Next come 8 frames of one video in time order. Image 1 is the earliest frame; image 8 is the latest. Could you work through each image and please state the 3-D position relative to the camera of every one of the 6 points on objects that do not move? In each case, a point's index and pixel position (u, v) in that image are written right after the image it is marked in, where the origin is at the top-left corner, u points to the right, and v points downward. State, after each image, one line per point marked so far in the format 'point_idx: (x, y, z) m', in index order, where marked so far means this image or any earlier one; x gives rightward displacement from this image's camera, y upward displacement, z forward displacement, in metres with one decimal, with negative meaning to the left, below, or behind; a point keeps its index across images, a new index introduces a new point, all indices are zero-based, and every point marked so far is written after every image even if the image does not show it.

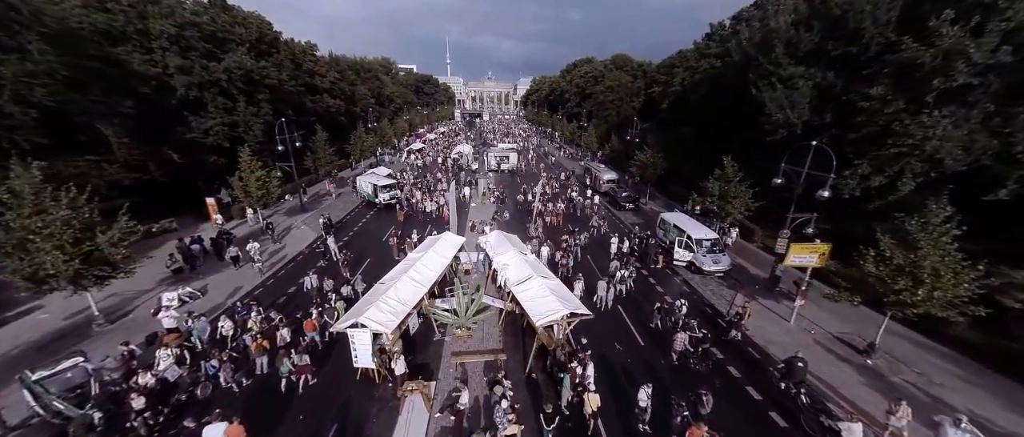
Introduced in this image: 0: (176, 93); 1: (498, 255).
0: (-19.9, +7.4, +18.8) m
1: (-0.7, -1.6, +14.4) m
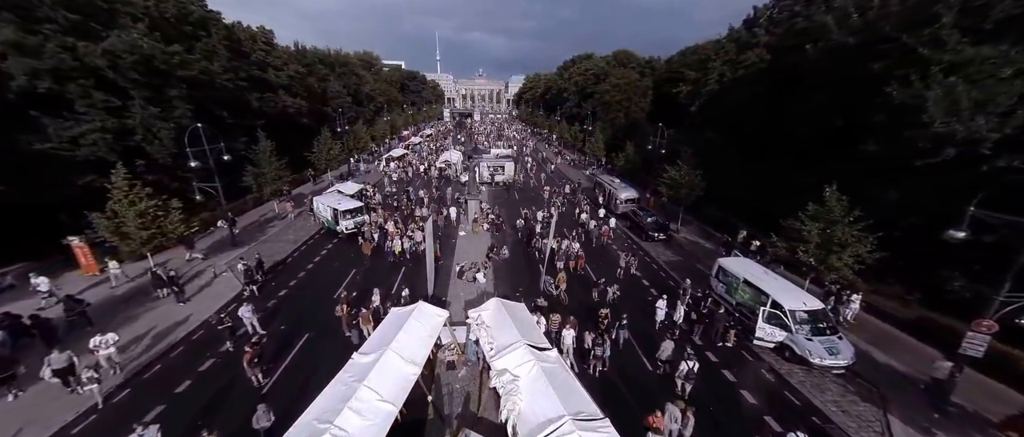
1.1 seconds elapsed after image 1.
0: (-19.8, +5.2, +12.6) m
1: (-0.4, -3.7, +8.7) m
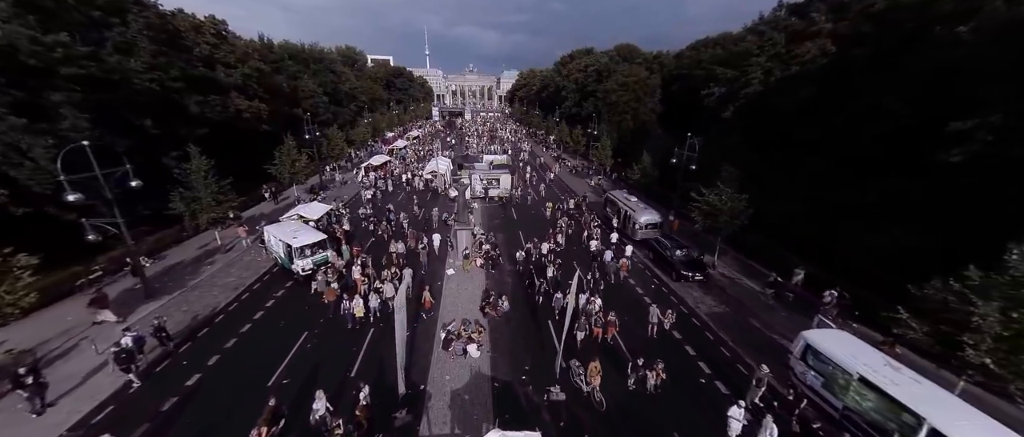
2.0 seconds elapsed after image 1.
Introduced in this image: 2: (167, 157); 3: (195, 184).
0: (-19.7, +3.2, +8.0) m
1: (-0.1, -5.6, +4.6) m
2: (-20.6, +3.7, +19.0) m
3: (-17.1, +1.9, +17.2) m
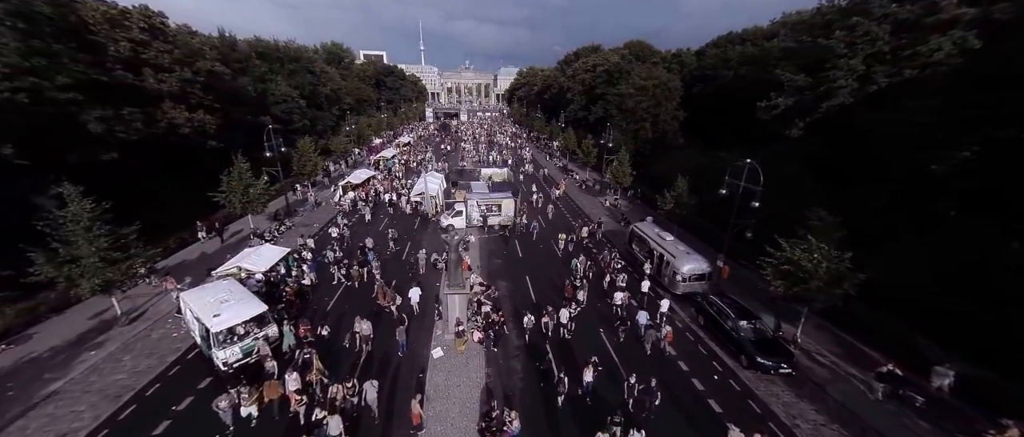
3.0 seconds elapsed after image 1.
0: (-19.2, +0.5, +2.9) m
1: (+0.4, -8.3, -0.2) m
2: (-20.3, +1.1, +14.0) m
3: (-16.7, -0.7, +12.2) m
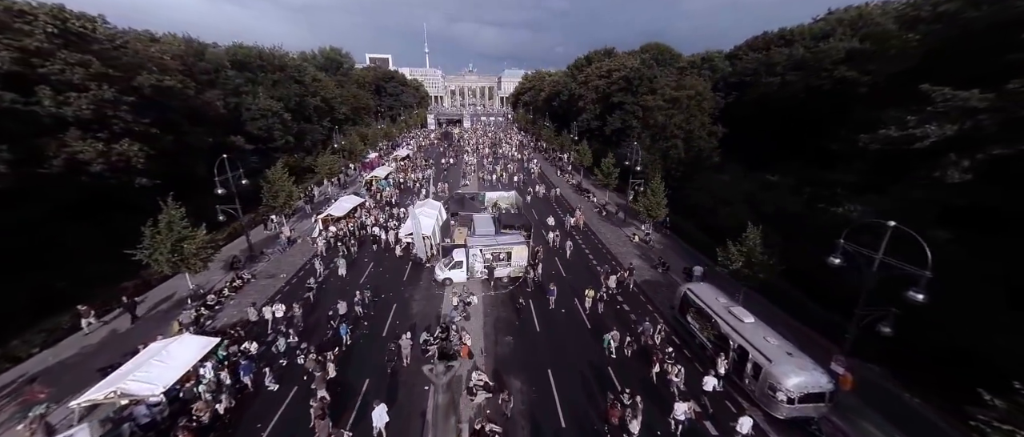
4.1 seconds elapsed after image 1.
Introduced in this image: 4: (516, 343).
0: (-18.7, -2.5, -2.1) m
1: (+0.9, -11.2, -5.5) m
2: (-19.7, -2.0, +9.0) m
3: (-16.1, -3.8, +7.1) m
4: (+0.1, -6.0, +15.5) m
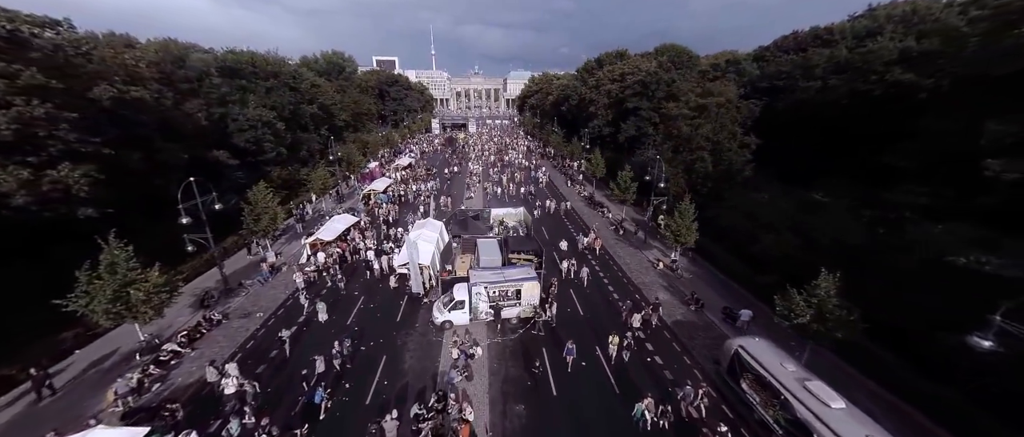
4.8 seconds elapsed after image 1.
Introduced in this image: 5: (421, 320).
0: (-18.5, -4.1, -4.8) m
1: (+1.0, -12.8, -8.6) m
2: (-19.3, -3.7, +6.3) m
3: (-15.8, -5.5, +4.3) m
4: (+0.6, -7.8, +12.5) m
5: (-5.3, -5.9, +18.7) m
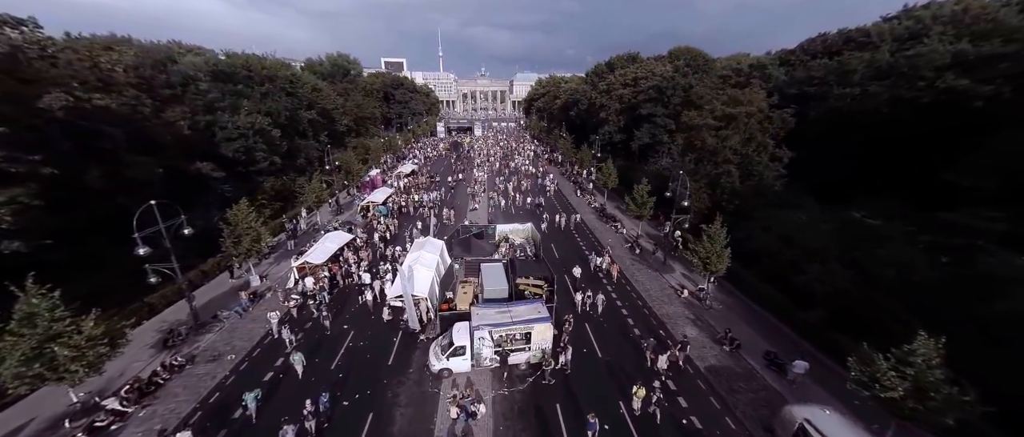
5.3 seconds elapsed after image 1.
0: (-18.4, -5.3, -7.0) m
1: (+1.0, -14.1, -11.2) m
2: (-19.0, -5.0, +4.1) m
3: (-15.5, -6.8, +2.1) m
4: (+0.9, -9.2, +10.0) m
5: (-4.9, -7.3, +16.2) m
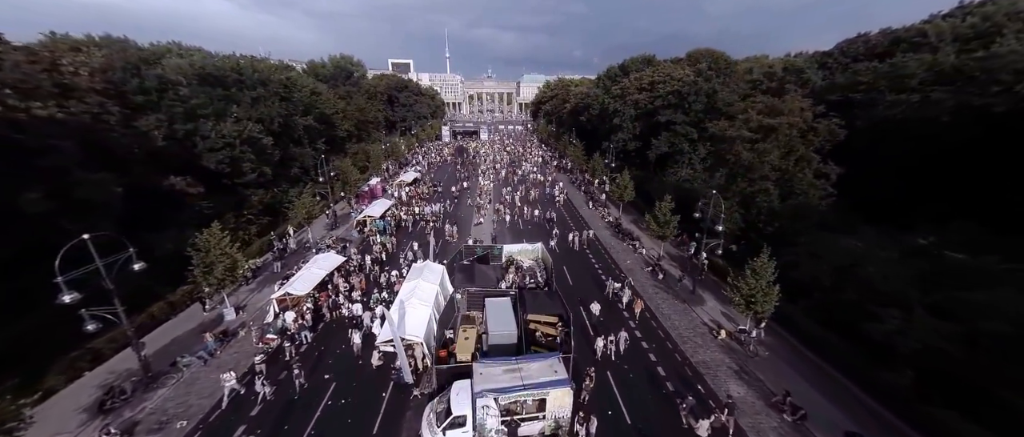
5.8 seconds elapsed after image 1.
0: (-18.3, -6.7, -9.7) m
1: (+1.0, -15.6, -14.2) m
2: (-18.7, -6.4, +1.4) m
3: (-15.3, -8.2, -0.7) m
4: (+1.3, -10.8, +7.0) m
5: (-4.5, -8.9, +13.3) m
